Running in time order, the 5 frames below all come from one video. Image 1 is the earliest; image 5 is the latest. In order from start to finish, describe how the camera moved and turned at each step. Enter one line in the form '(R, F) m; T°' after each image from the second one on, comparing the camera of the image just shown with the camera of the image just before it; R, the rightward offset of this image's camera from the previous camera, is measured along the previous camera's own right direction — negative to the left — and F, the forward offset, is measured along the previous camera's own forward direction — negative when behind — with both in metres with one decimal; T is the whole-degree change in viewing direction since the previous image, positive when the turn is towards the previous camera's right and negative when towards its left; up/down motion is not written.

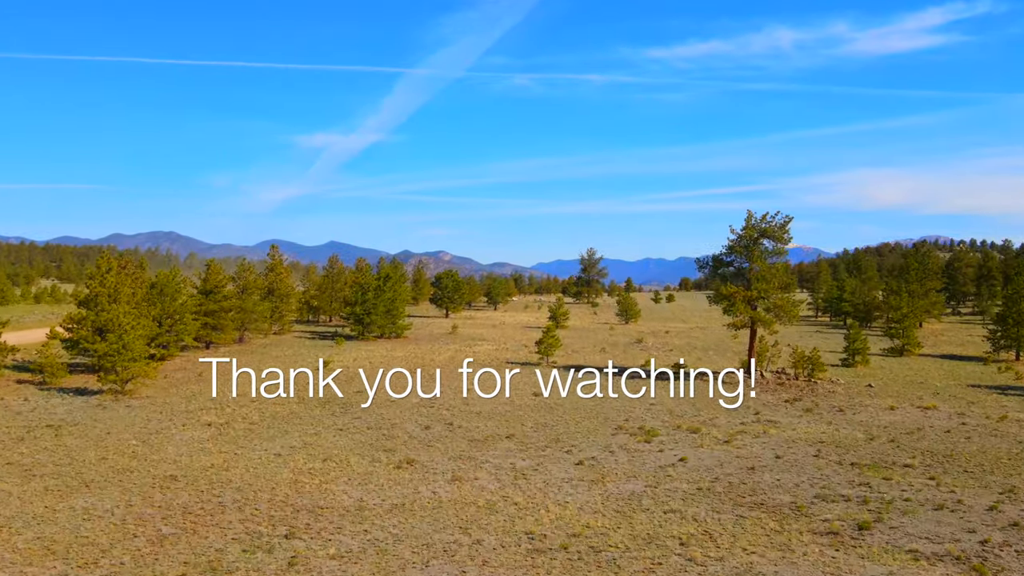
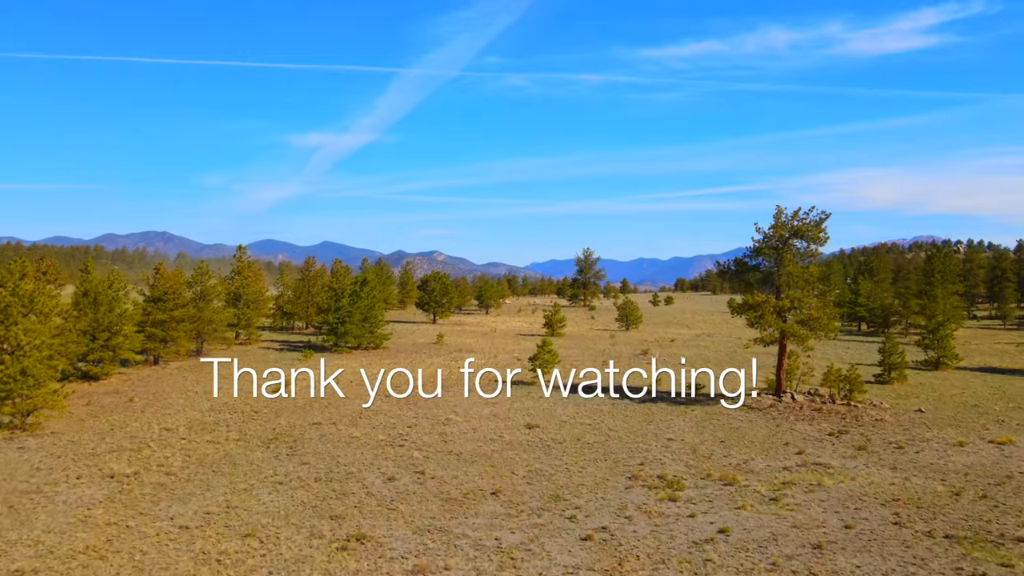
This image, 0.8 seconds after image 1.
(+0.1, +5.1) m; 0°
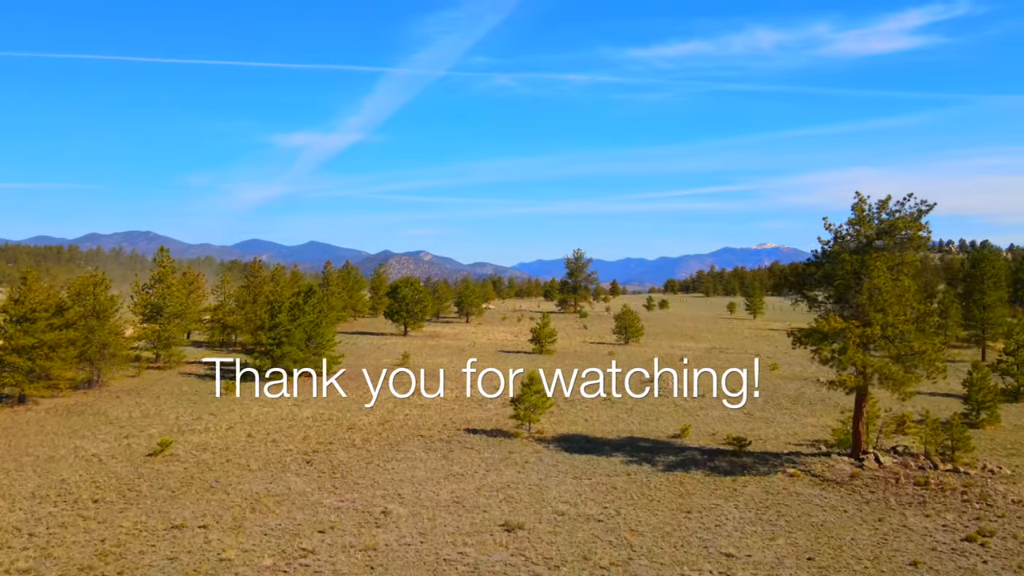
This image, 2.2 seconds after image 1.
(+0.3, +8.9) m; +1°
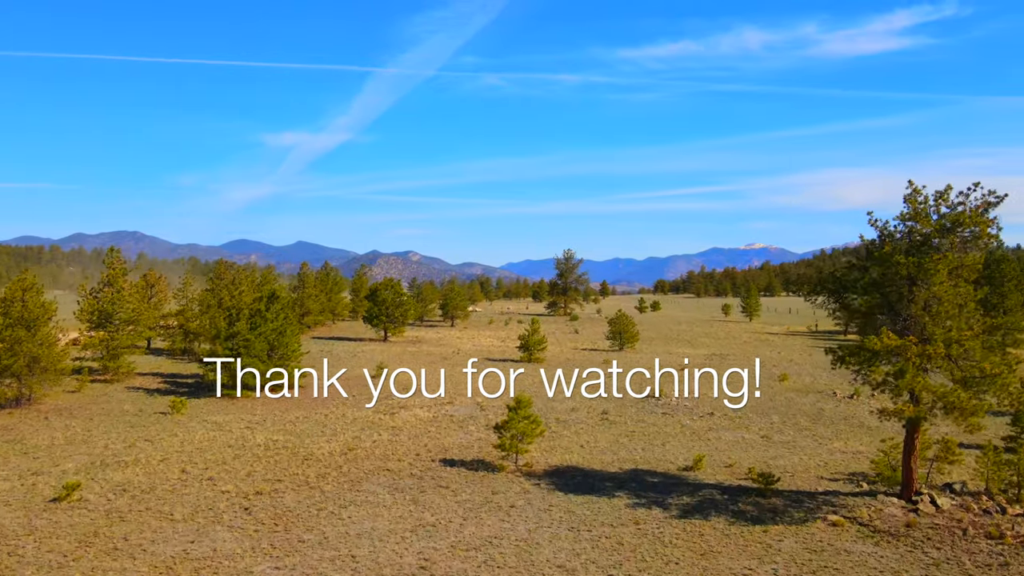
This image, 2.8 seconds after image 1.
(+0.1, +3.8) m; +1°
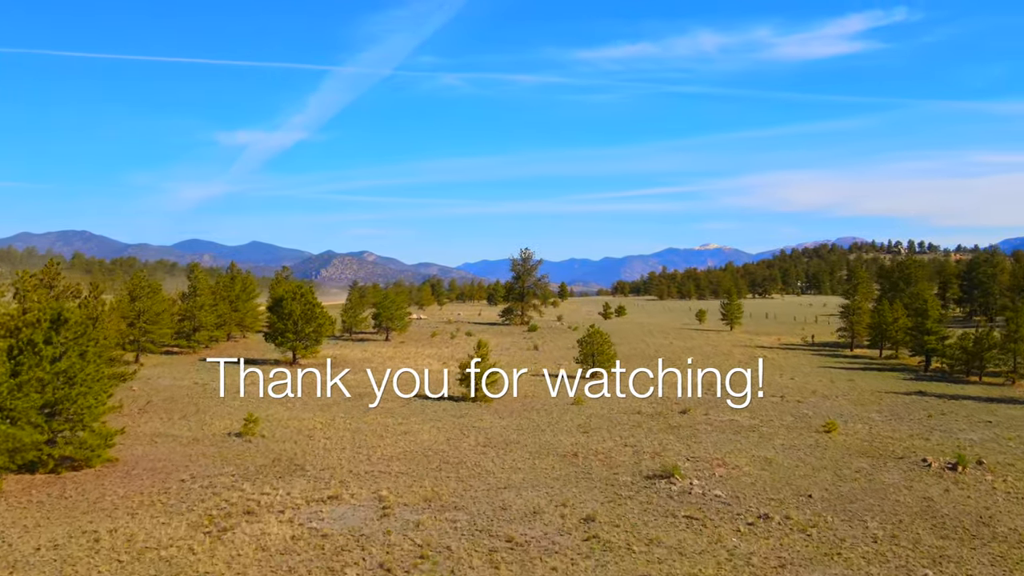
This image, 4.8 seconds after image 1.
(+0.6, +12.5) m; +2°
